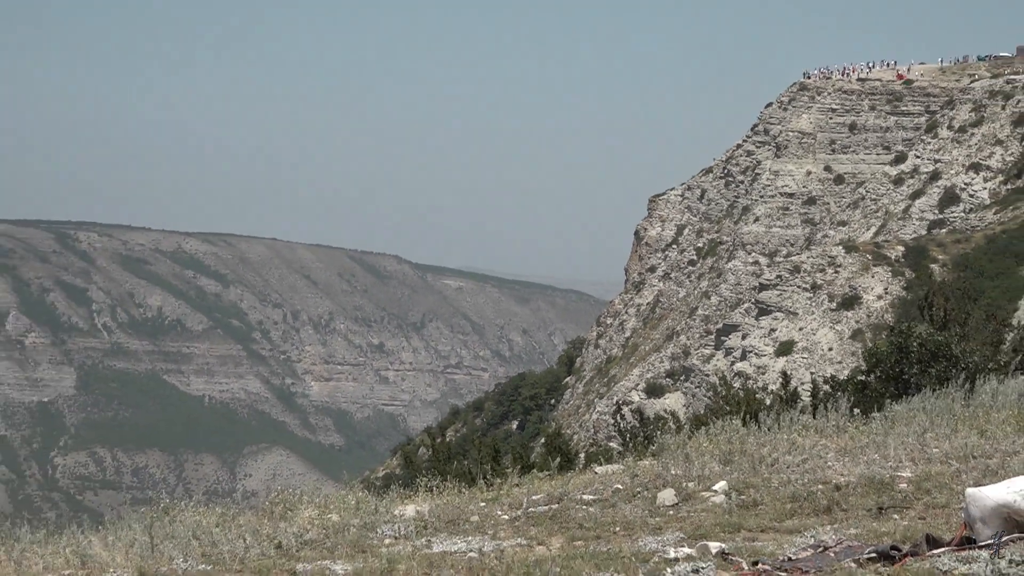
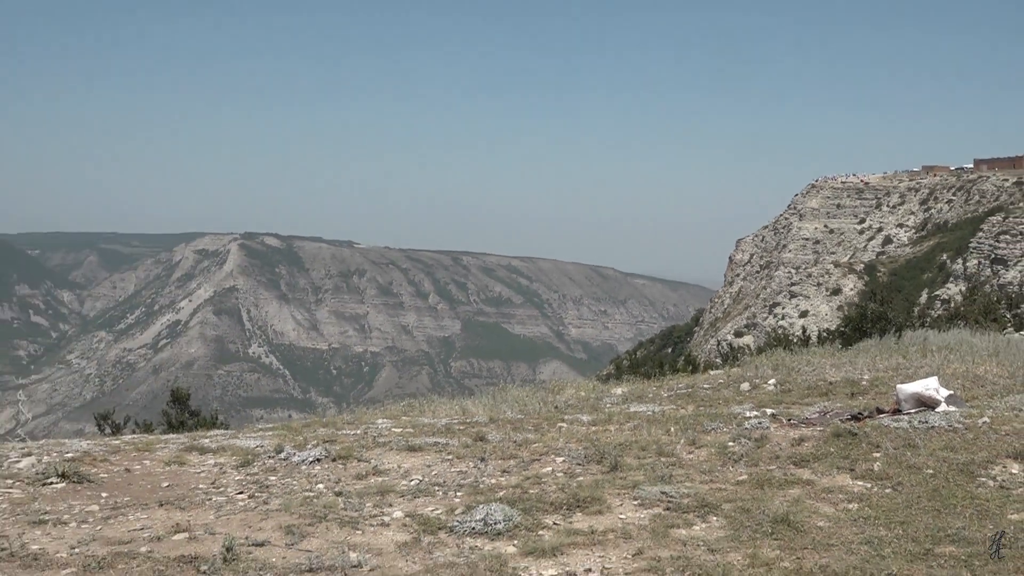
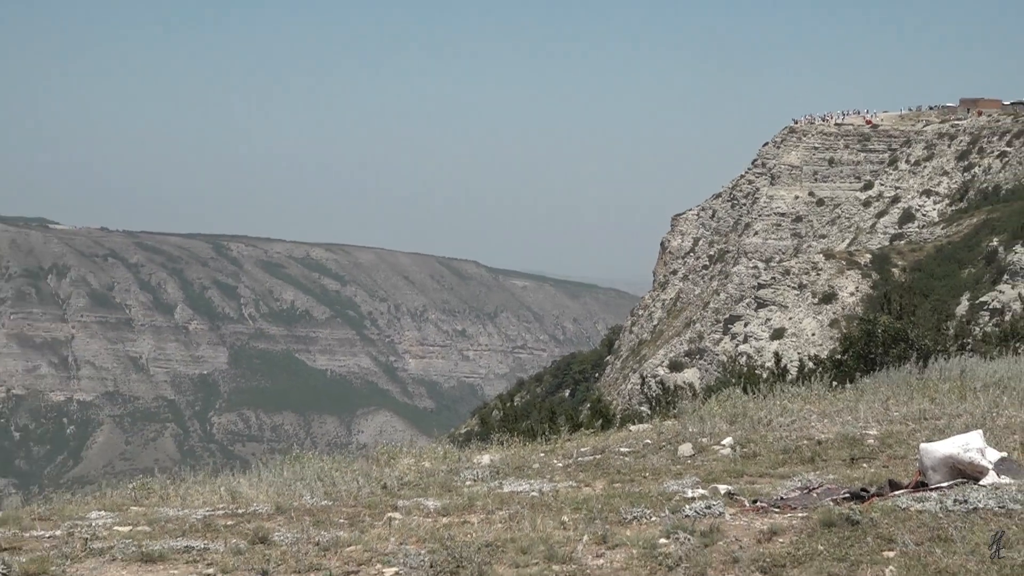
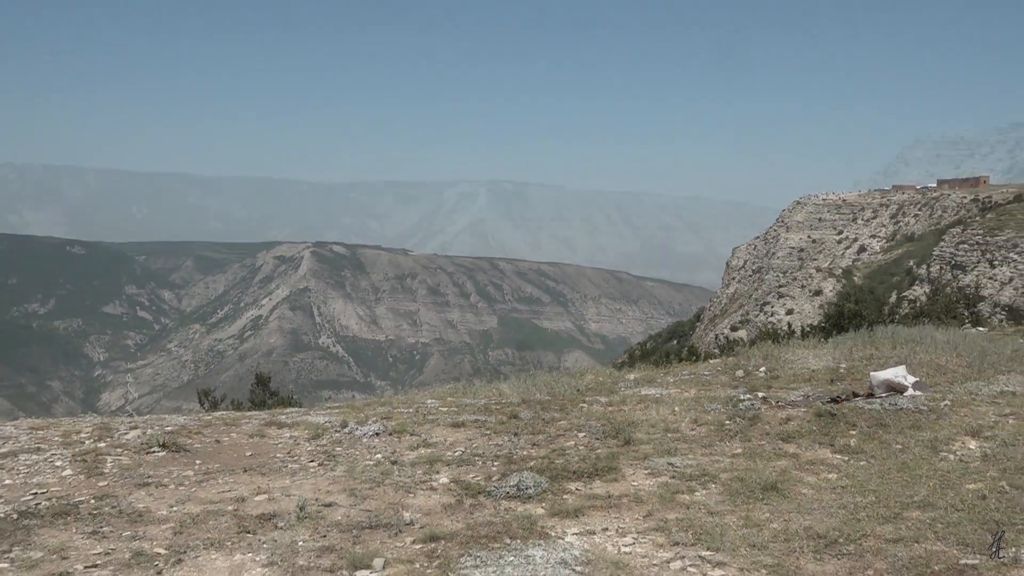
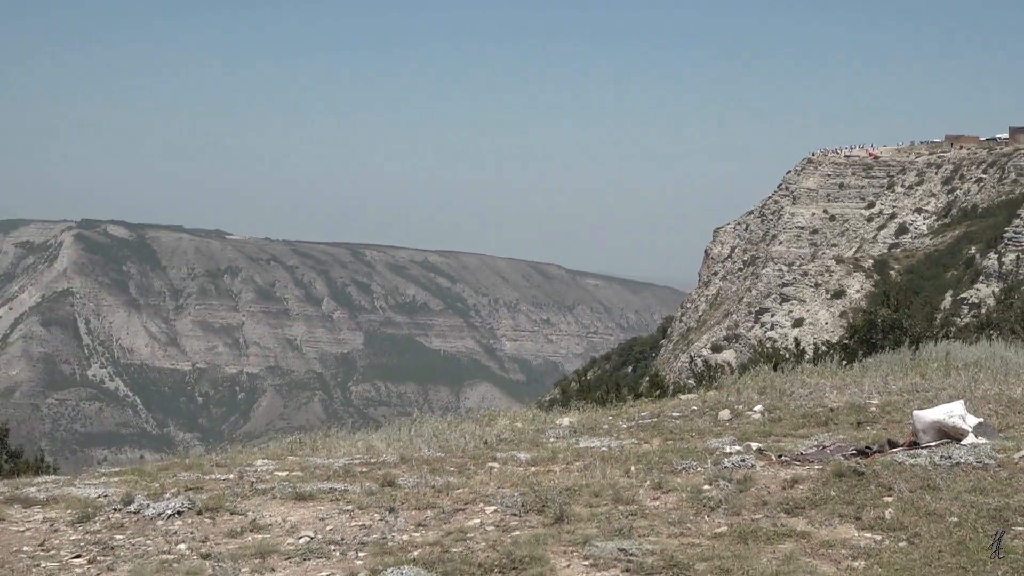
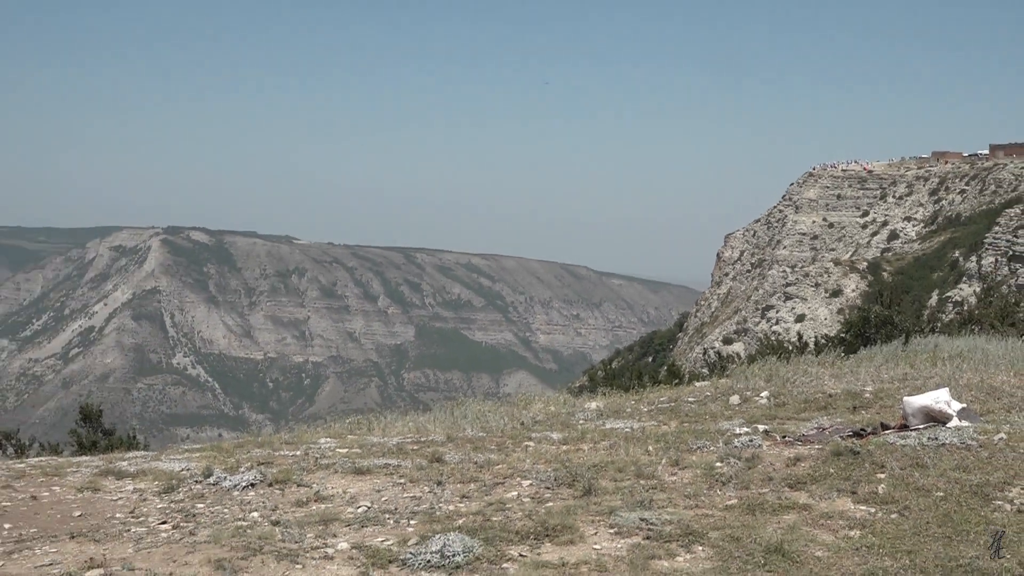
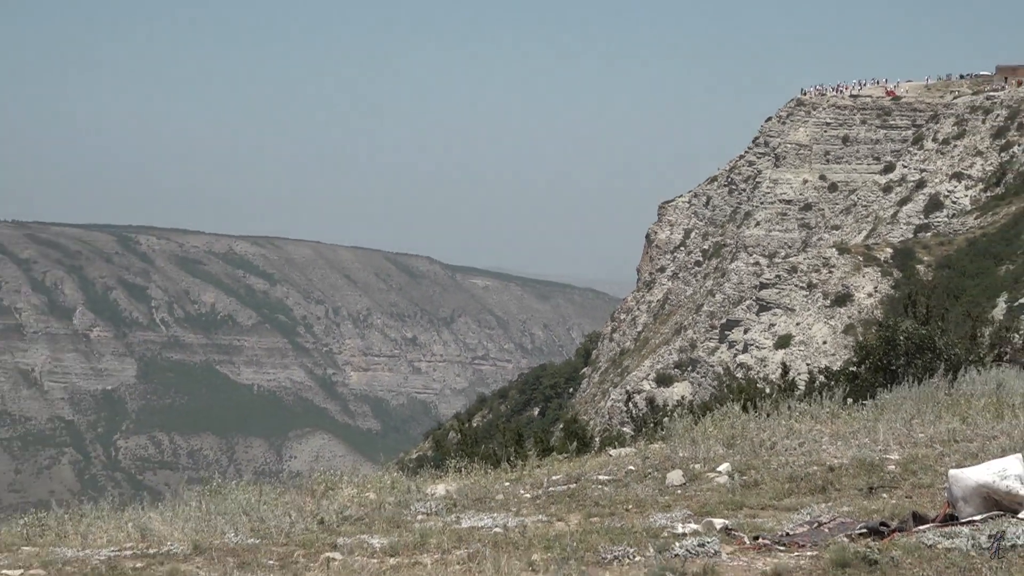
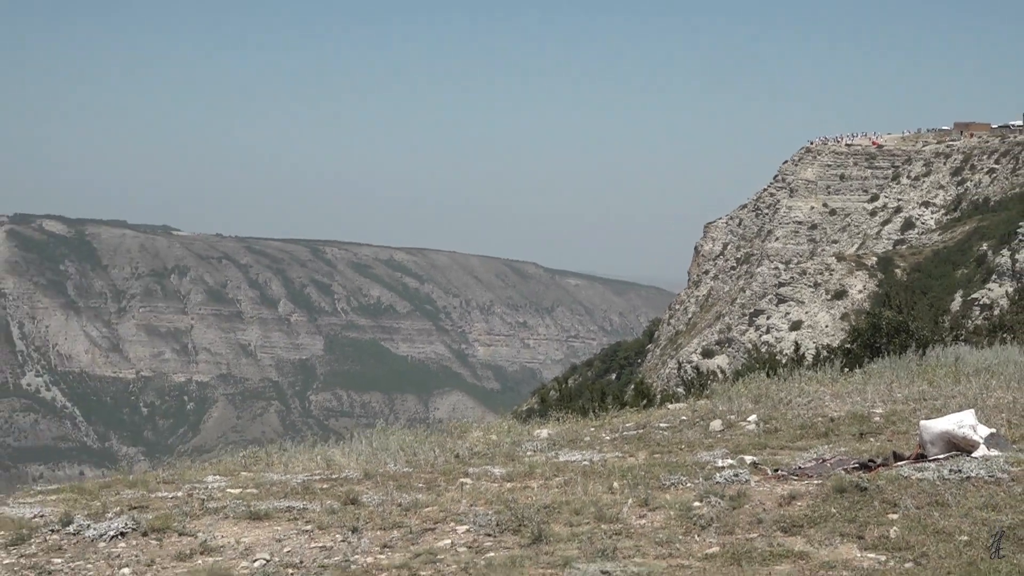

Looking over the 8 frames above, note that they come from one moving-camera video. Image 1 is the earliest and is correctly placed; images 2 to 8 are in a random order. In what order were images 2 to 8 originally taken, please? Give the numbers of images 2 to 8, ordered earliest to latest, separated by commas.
7, 3, 8, 5, 6, 2, 4
